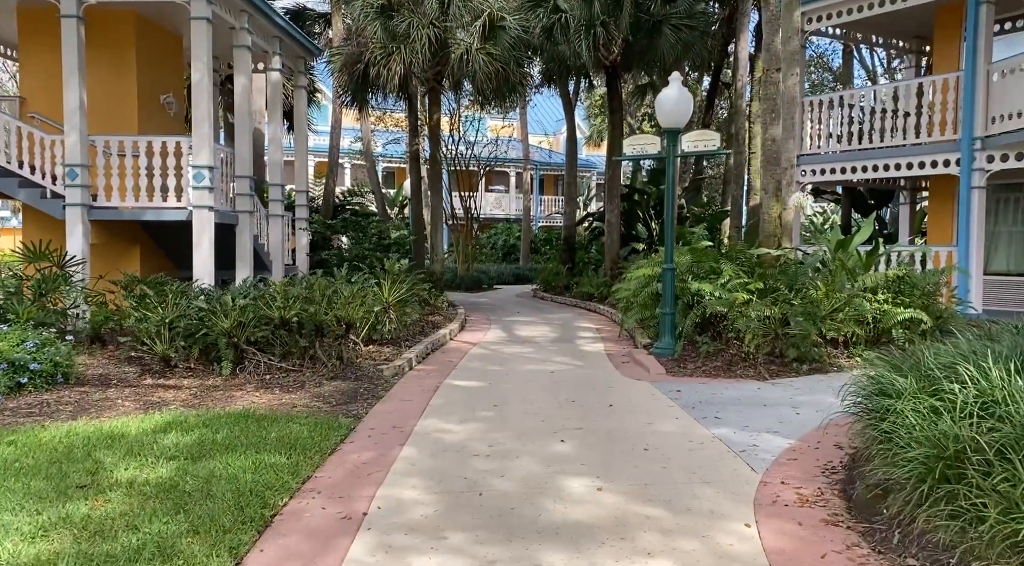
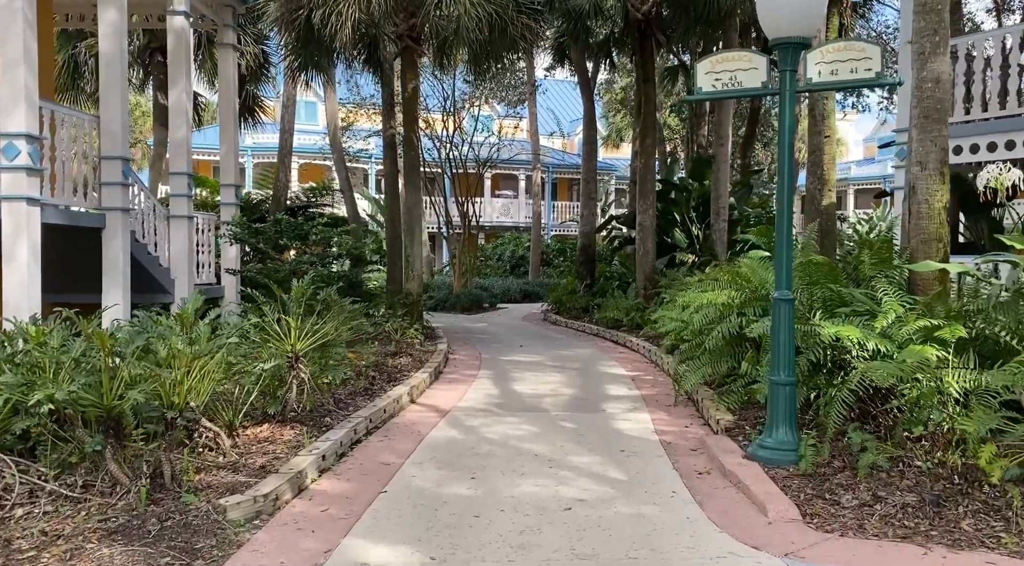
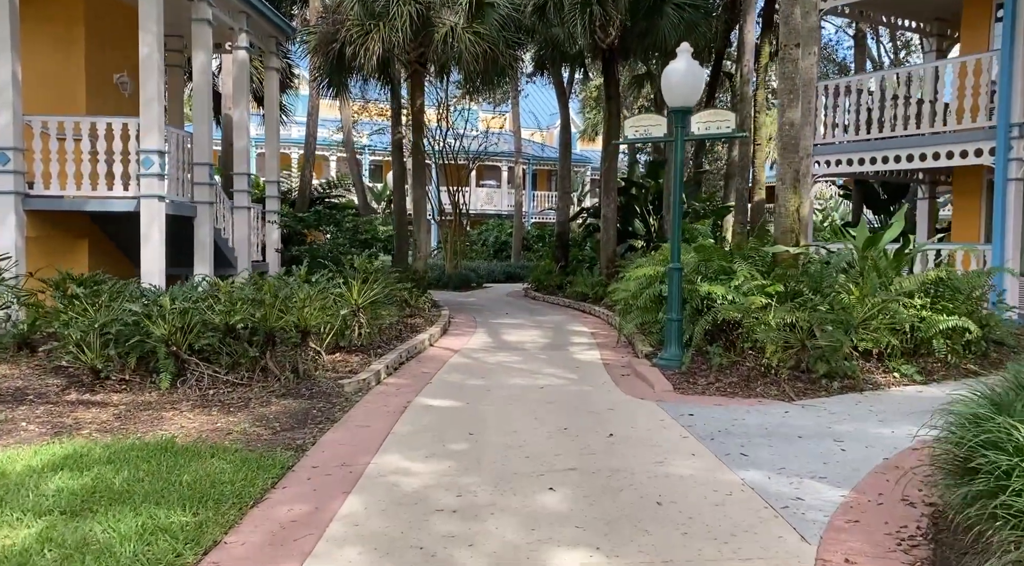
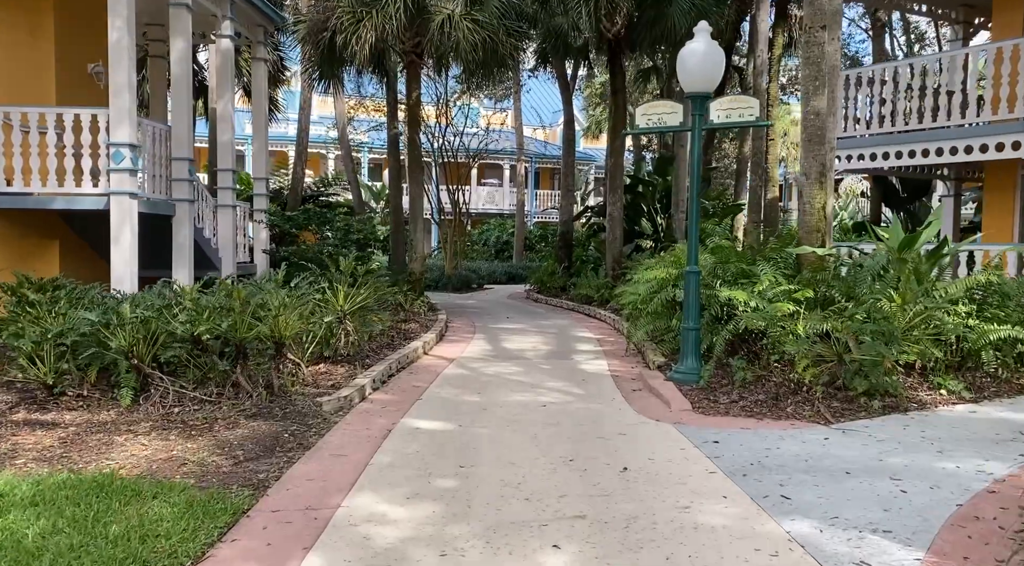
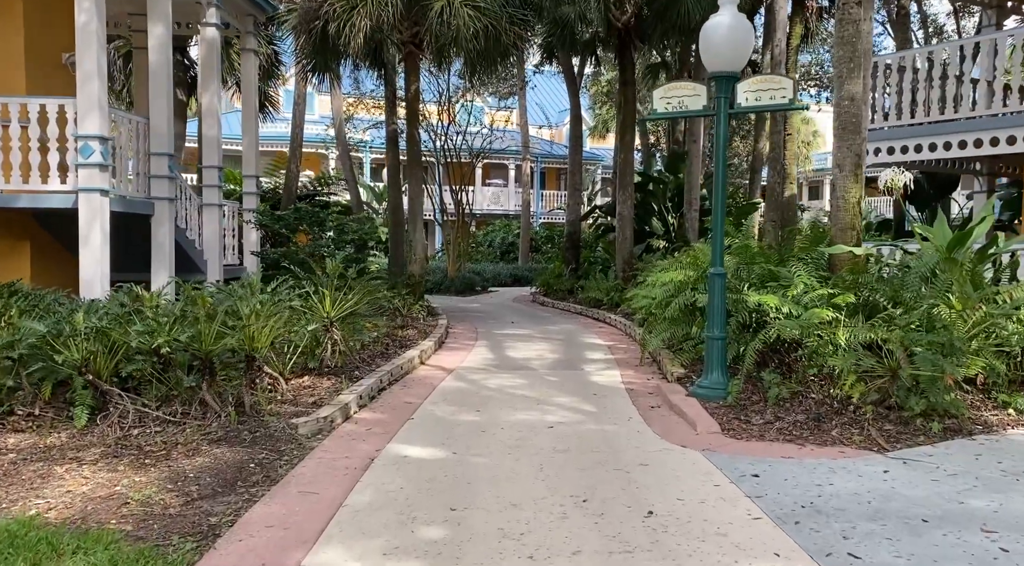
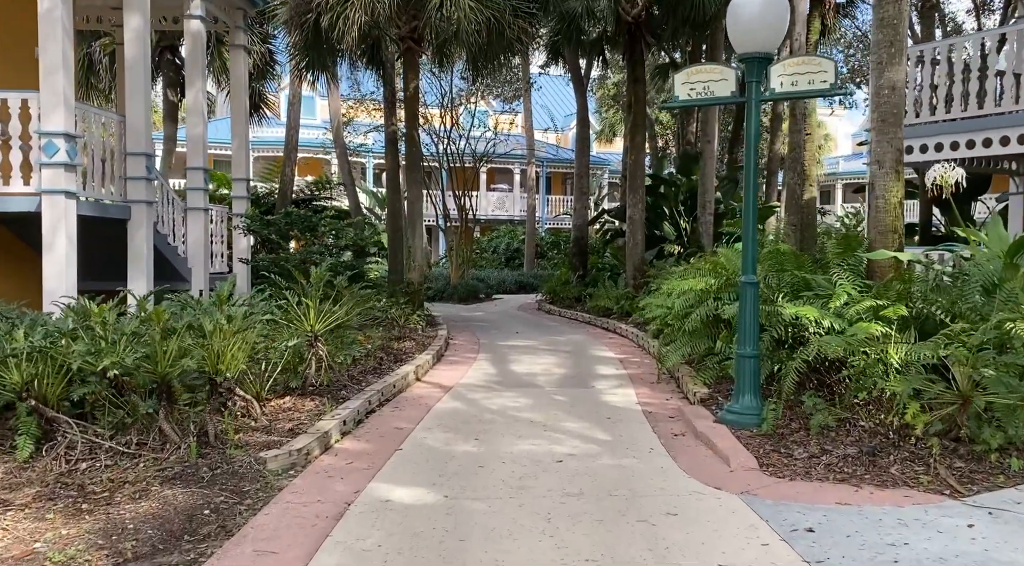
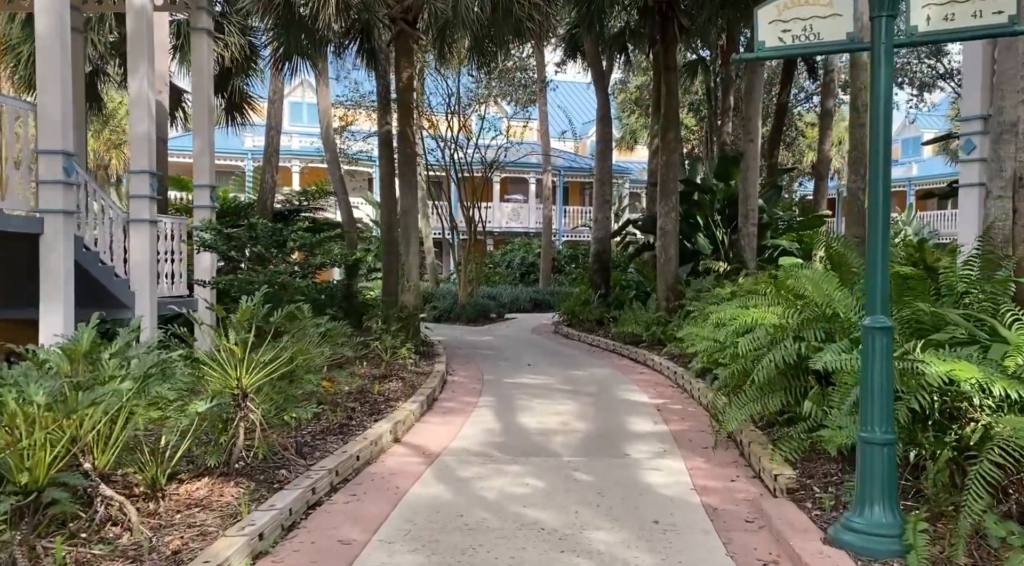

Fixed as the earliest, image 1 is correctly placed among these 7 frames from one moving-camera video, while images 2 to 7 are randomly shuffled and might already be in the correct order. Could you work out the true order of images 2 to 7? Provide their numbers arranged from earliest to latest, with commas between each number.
3, 4, 5, 6, 2, 7
